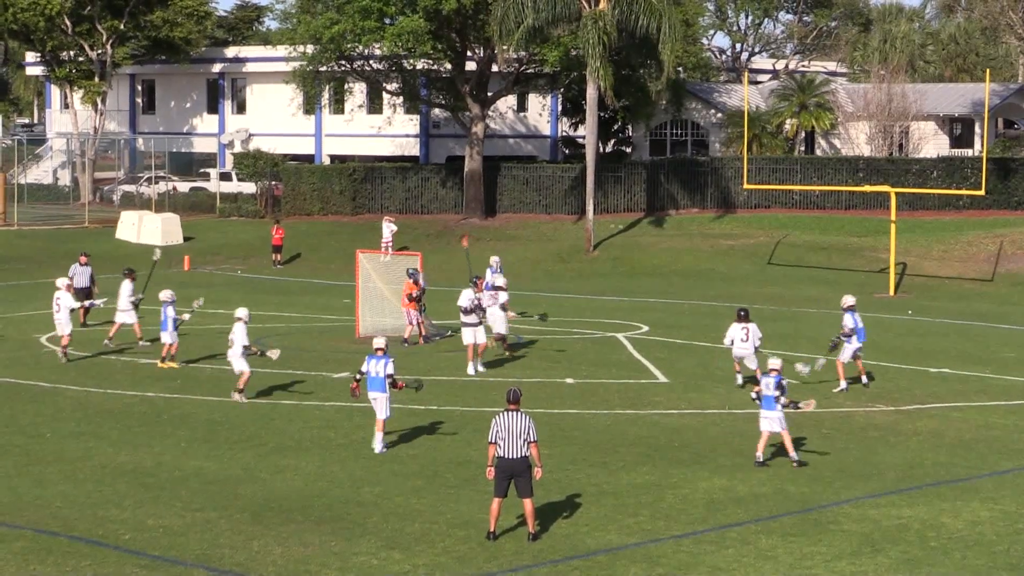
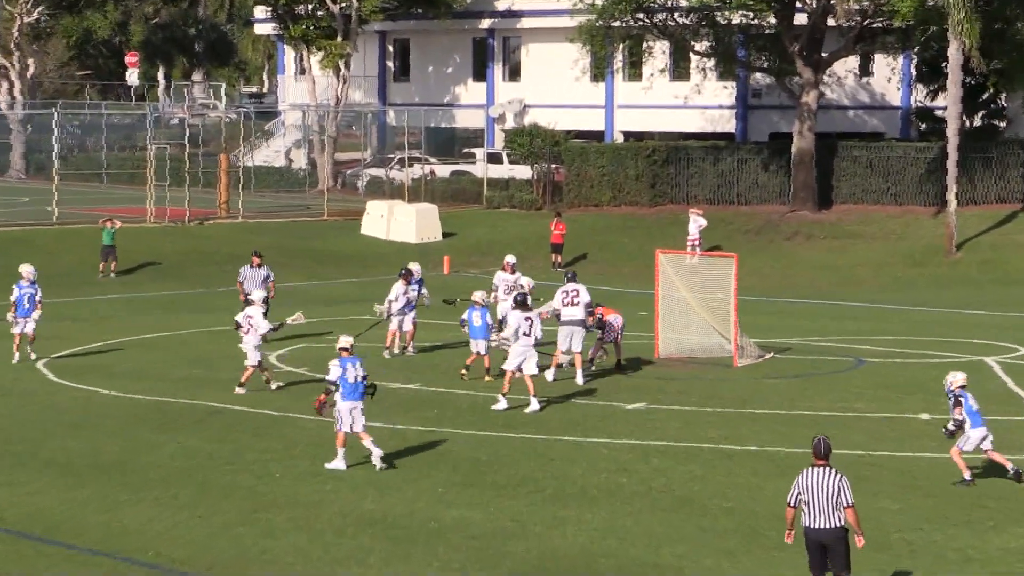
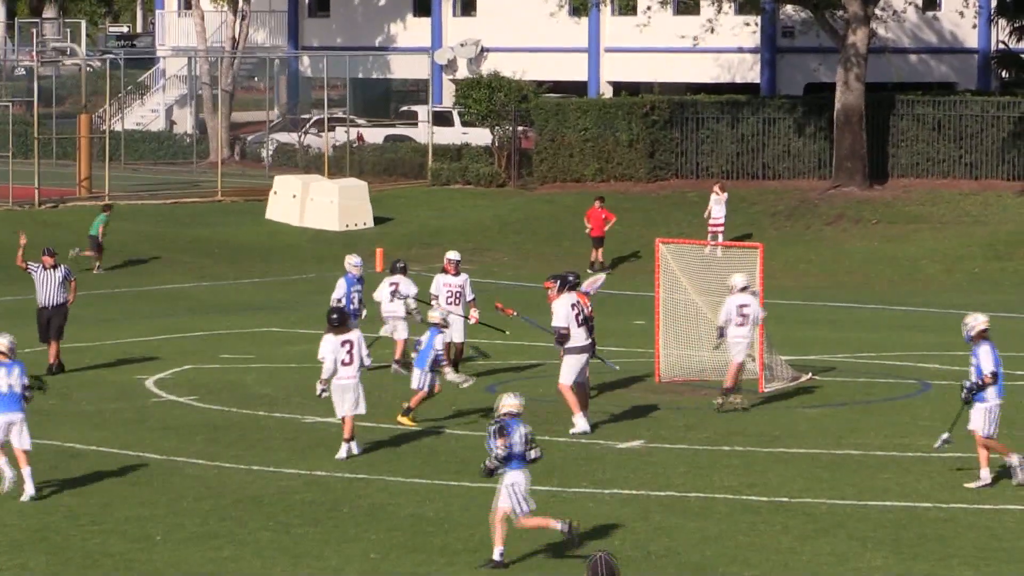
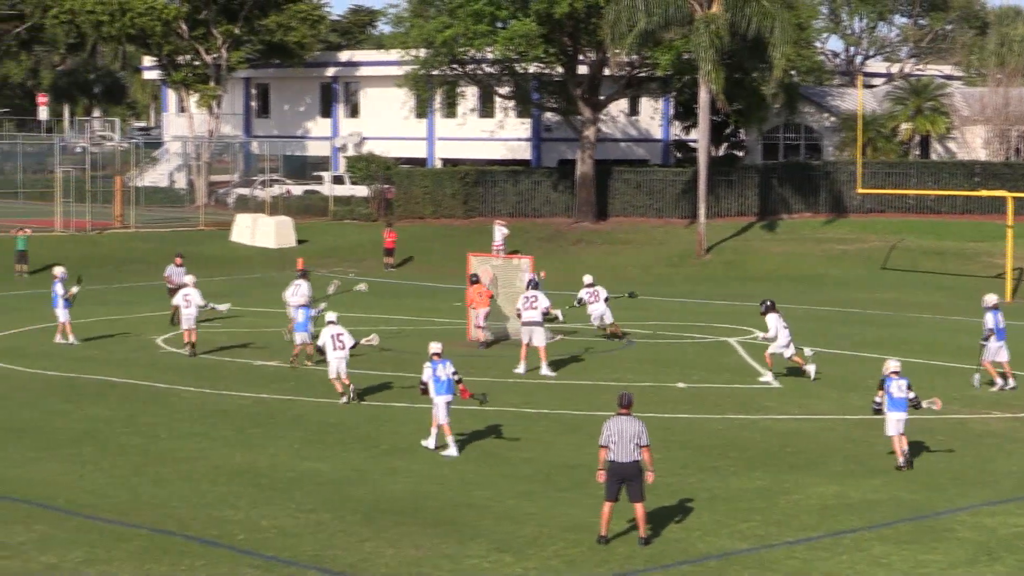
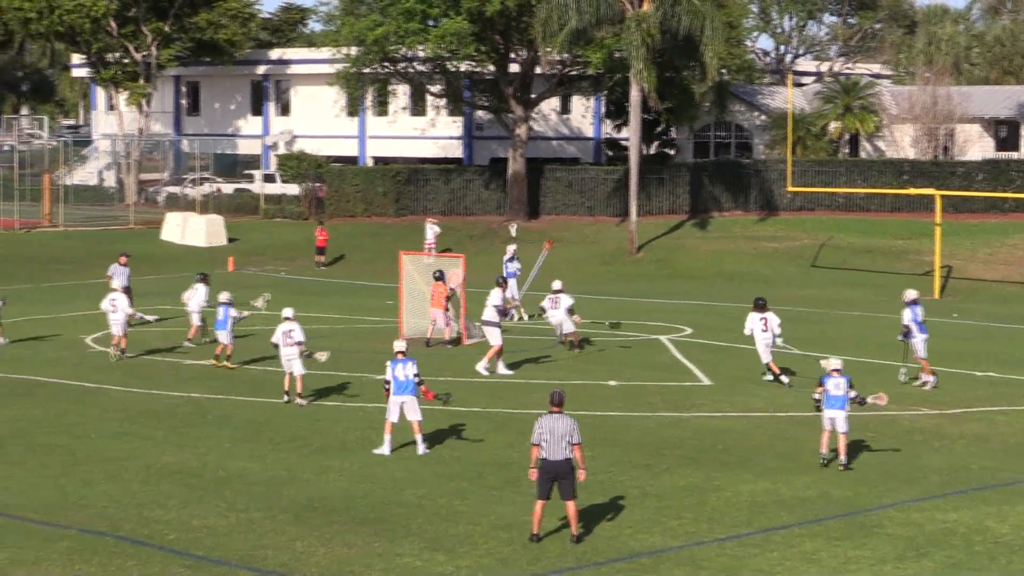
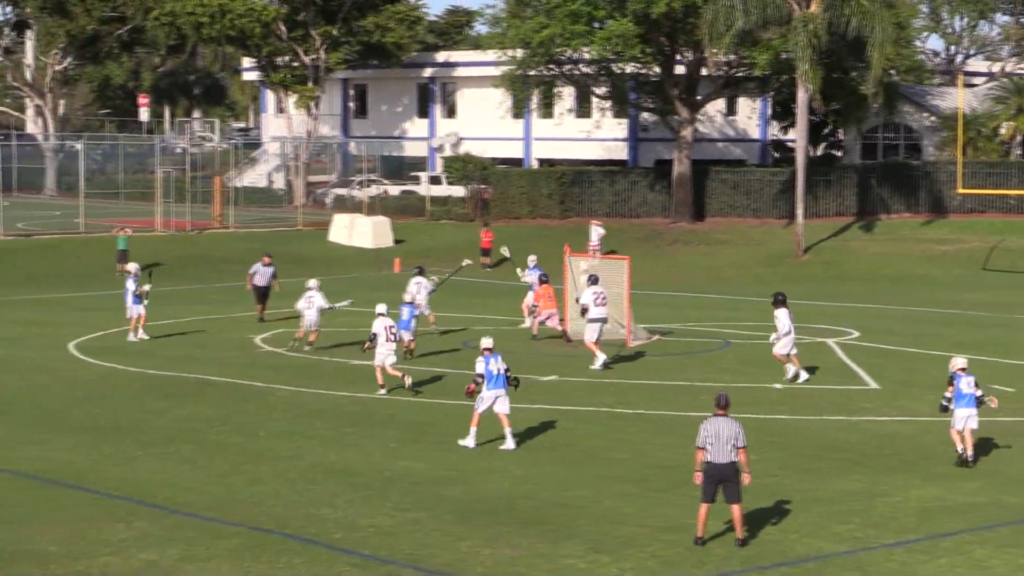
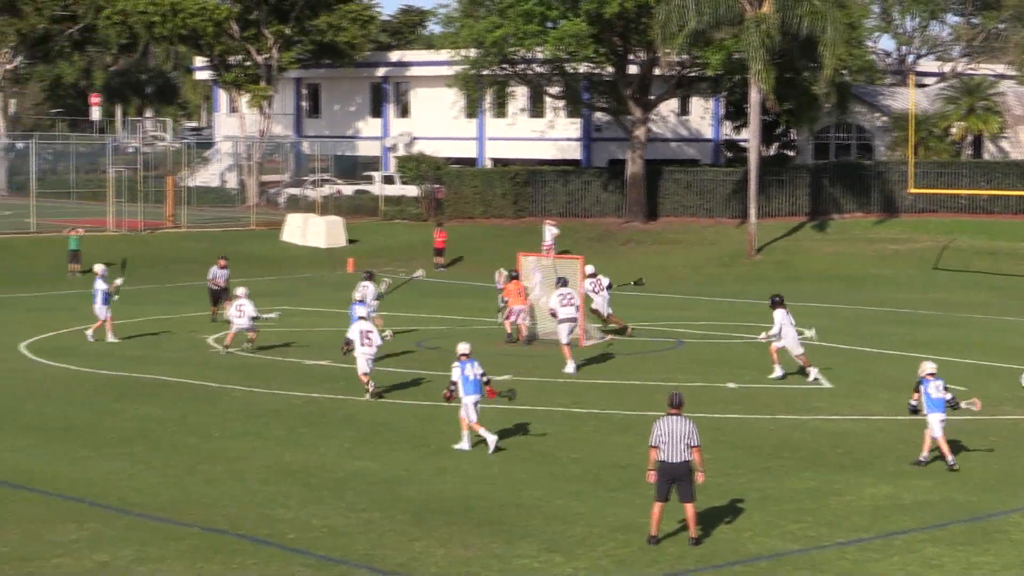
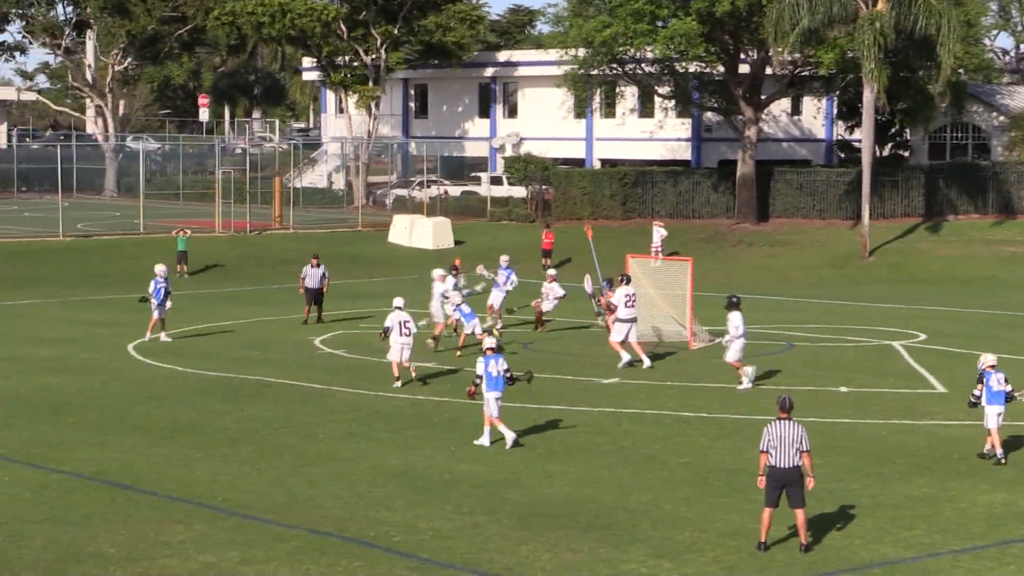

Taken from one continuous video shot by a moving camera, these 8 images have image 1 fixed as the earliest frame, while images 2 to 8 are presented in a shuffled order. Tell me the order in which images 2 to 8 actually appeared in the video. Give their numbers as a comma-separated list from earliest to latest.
5, 4, 7, 6, 8, 2, 3
